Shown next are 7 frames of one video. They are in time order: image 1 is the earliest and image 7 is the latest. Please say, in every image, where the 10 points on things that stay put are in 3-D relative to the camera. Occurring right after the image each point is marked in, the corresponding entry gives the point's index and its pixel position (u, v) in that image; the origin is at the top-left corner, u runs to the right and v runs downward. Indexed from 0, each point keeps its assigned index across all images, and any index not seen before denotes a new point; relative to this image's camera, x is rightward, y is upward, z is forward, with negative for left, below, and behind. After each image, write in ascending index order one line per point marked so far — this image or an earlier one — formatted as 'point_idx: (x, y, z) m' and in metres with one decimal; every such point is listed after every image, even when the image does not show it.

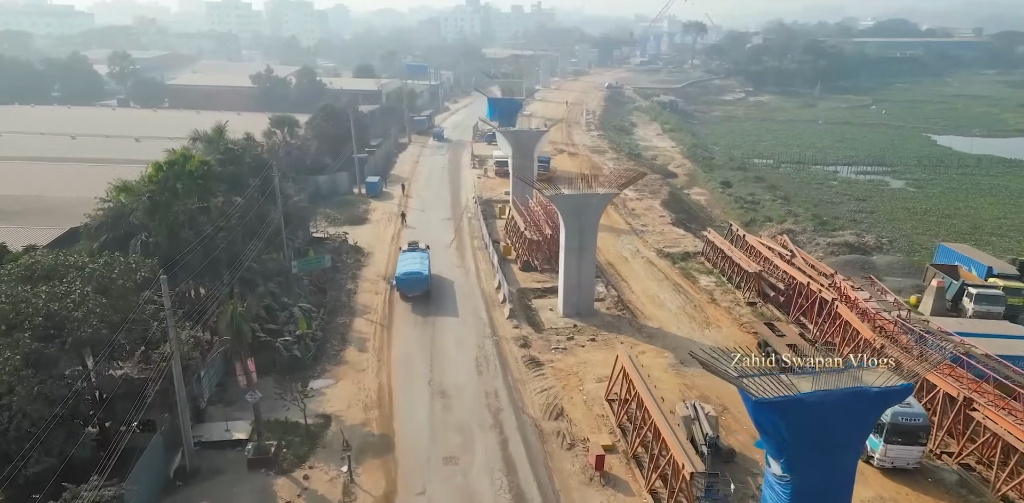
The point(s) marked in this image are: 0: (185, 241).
0: (-8.3, +0.2, +18.7) m
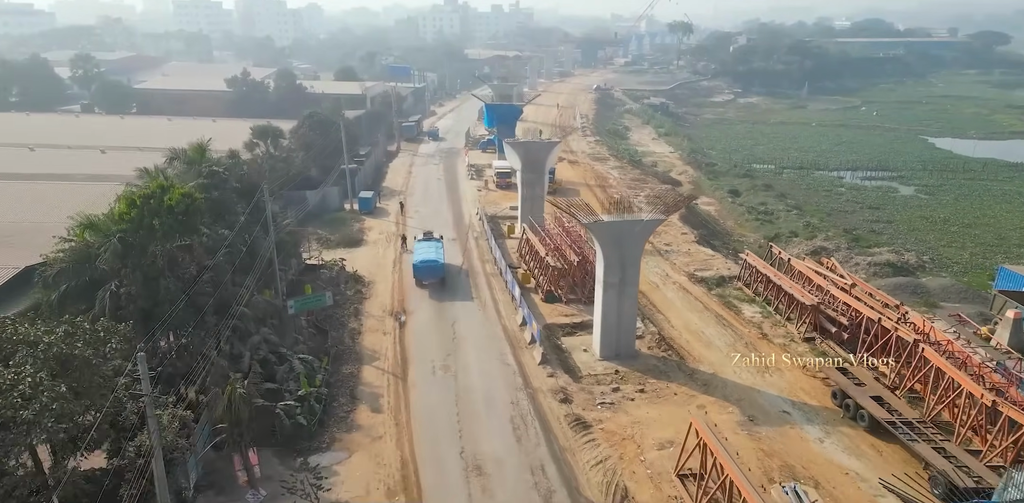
0: (-7.3, -0.8, +15.5) m
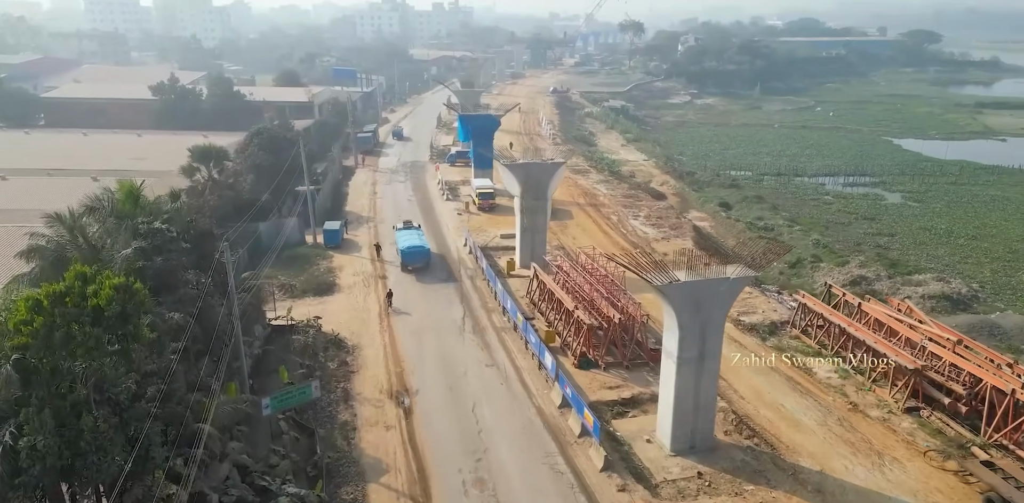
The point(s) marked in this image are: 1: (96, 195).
0: (-5.8, -2.5, +10.2) m
1: (-9.1, +1.2, +16.2) m
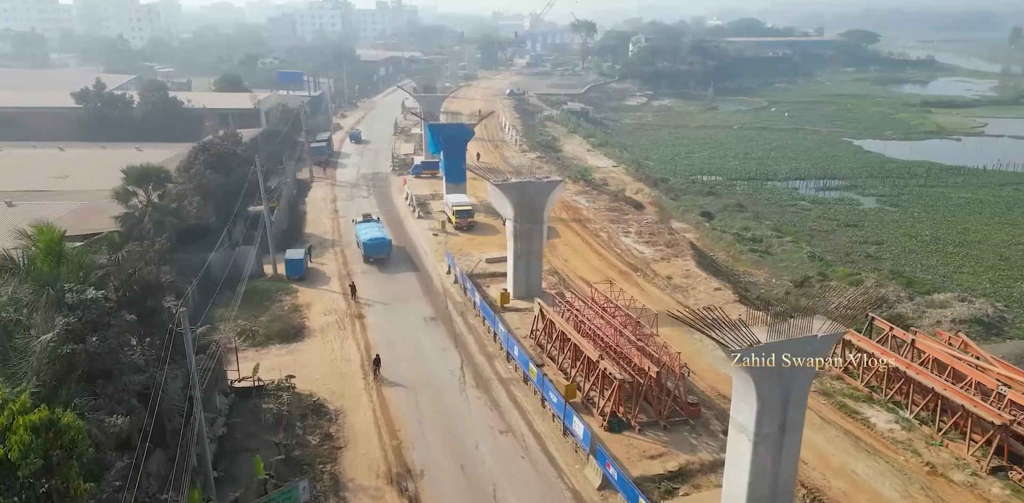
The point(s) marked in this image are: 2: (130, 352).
0: (-4.7, -3.6, +6.7) m
1: (-8.5, +0.1, +12.4) m
2: (-6.0, -1.6, +11.8) m
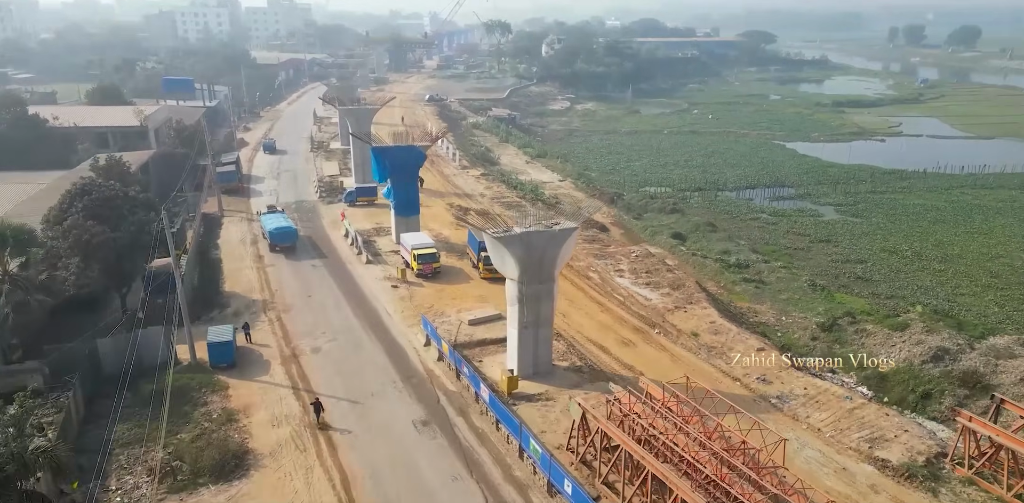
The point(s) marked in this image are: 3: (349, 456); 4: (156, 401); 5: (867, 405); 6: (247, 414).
0: (-2.0, -5.5, +0.7) m
1: (-6.7, -2.0, +5.9) m
2: (-4.1, -3.6, +5.5) m
3: (-3.4, -4.3, +15.6) m
4: (-8.5, -3.6, +17.7) m
5: (+8.6, -3.7, +17.9) m
6: (-6.2, -3.8, +17.4) m
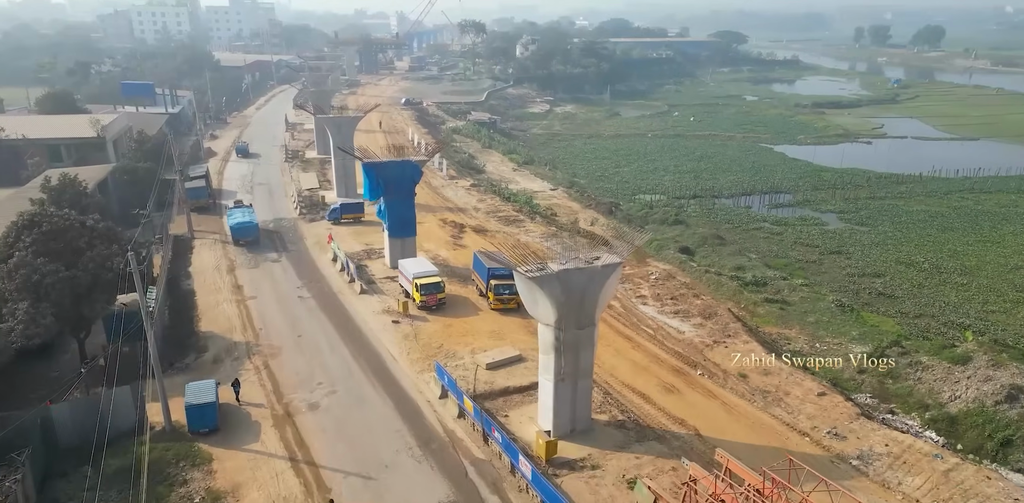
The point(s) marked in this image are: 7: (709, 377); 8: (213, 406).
0: (-0.4, -6.4, -2.1) m
1: (-5.3, -3.0, +2.8) m
2: (-2.7, -4.5, +2.6) m
3: (-2.5, -5.3, +12.7) m
4: (-7.6, -4.6, +14.5) m
5: (+9.4, -4.5, +15.5) m
6: (-5.4, -4.8, +14.4) m
7: (+5.2, -3.3, +19.5) m
8: (-6.6, -3.4, +16.2) m
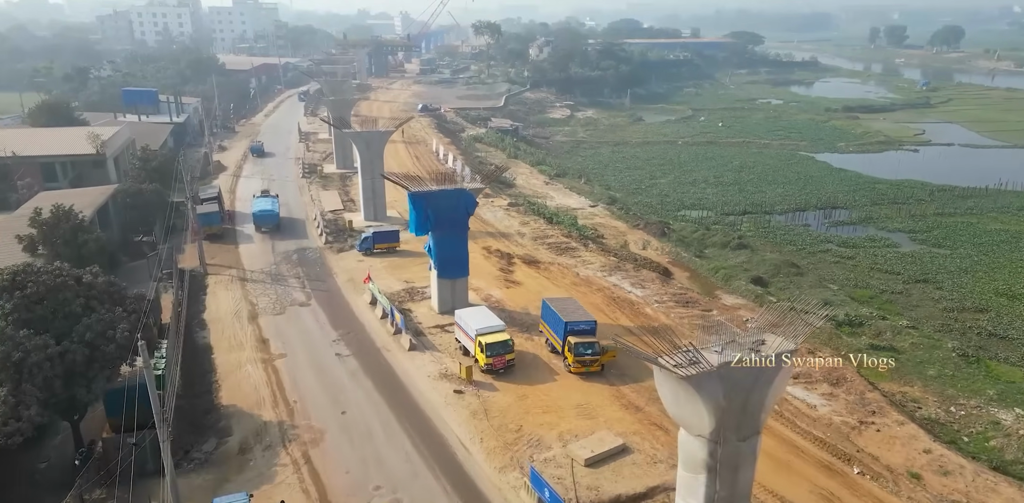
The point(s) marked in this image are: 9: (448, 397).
0: (+1.8, -7.8, -6.3) m
1: (-3.1, -4.4, -1.3) m
2: (-0.5, -5.9, -1.5) m
3: (-0.2, -6.7, +8.5) m
4: (-5.3, -6.0, +10.4) m
5: (+11.7, -5.9, +11.3) m
6: (-3.1, -6.2, +10.2) m
7: (+7.5, -4.7, +15.3) m
8: (-4.3, -4.8, +12.1) m
9: (-1.5, -3.6, +18.0) m
